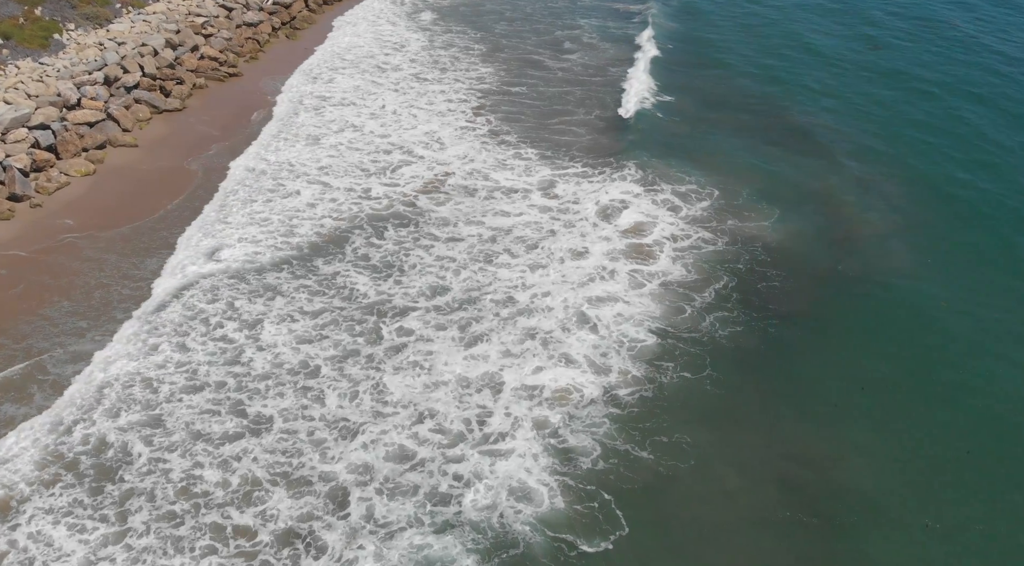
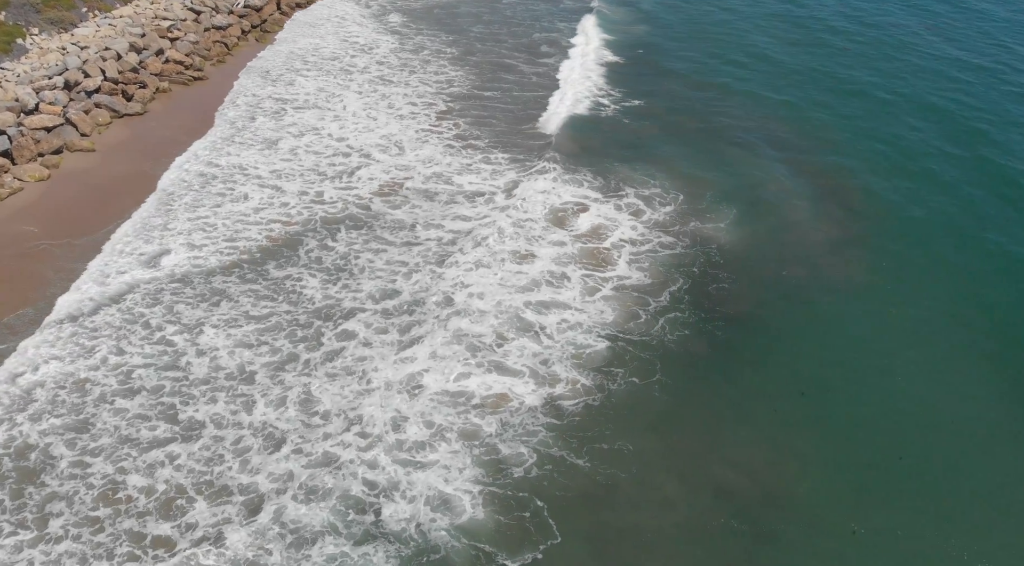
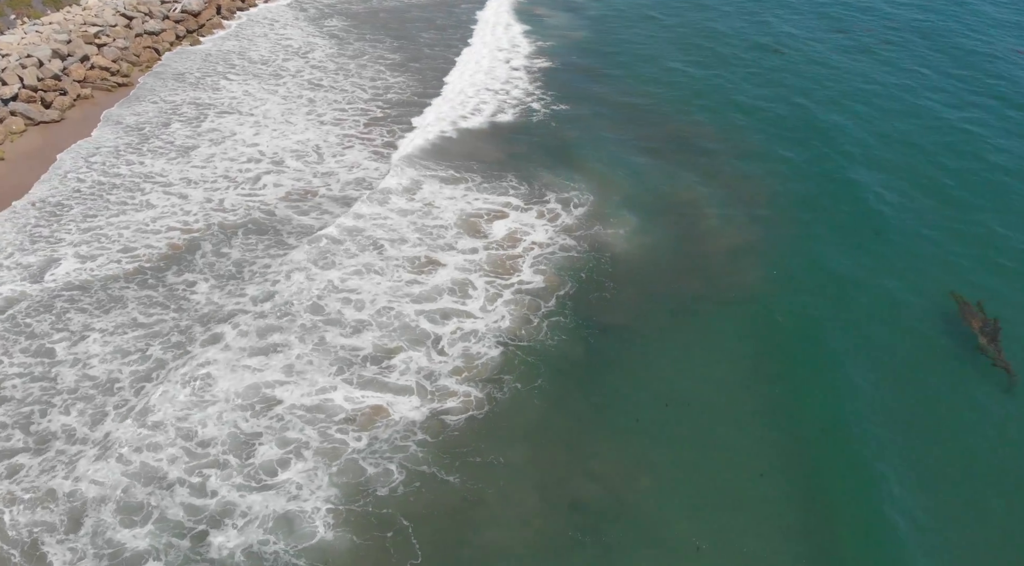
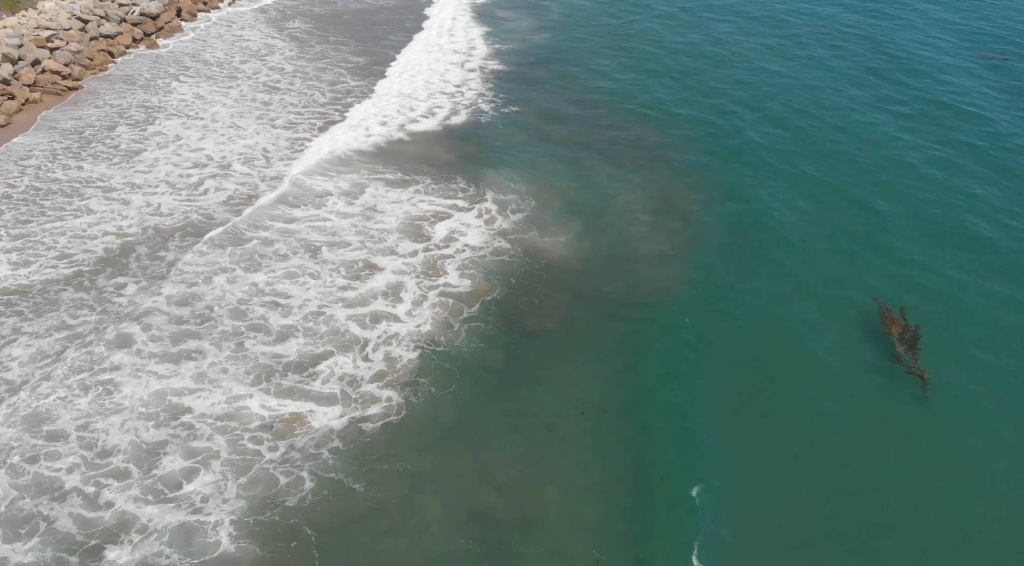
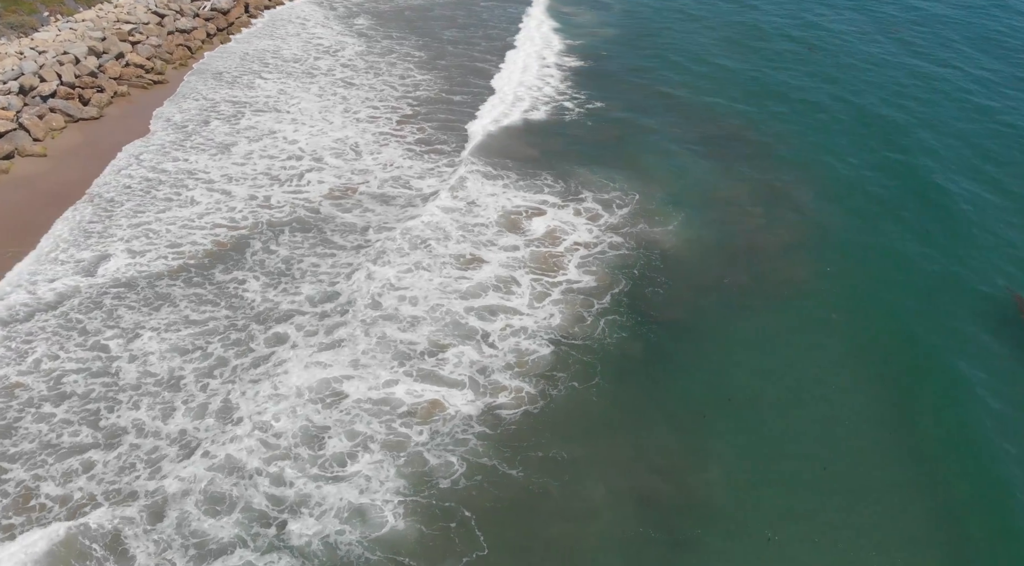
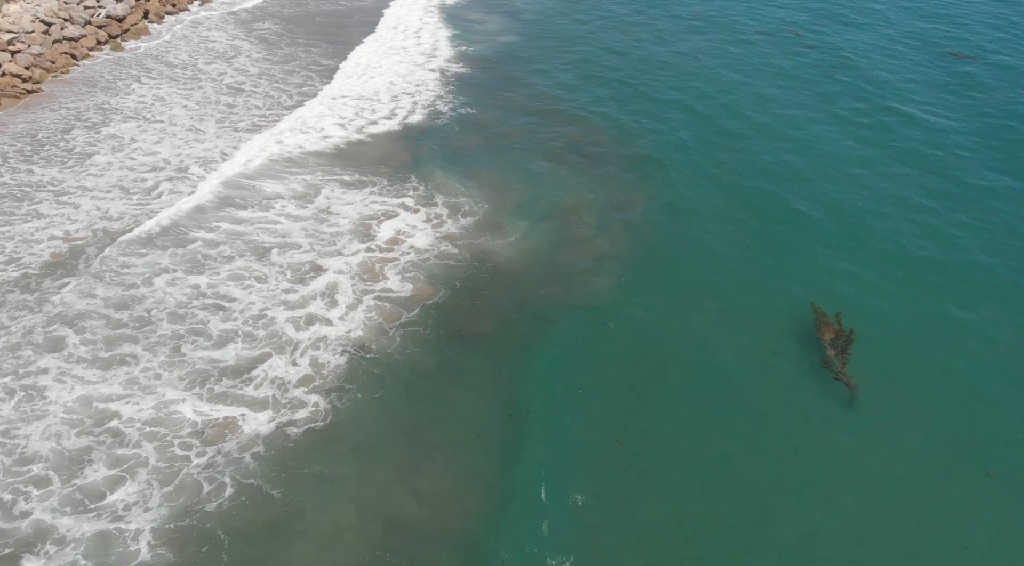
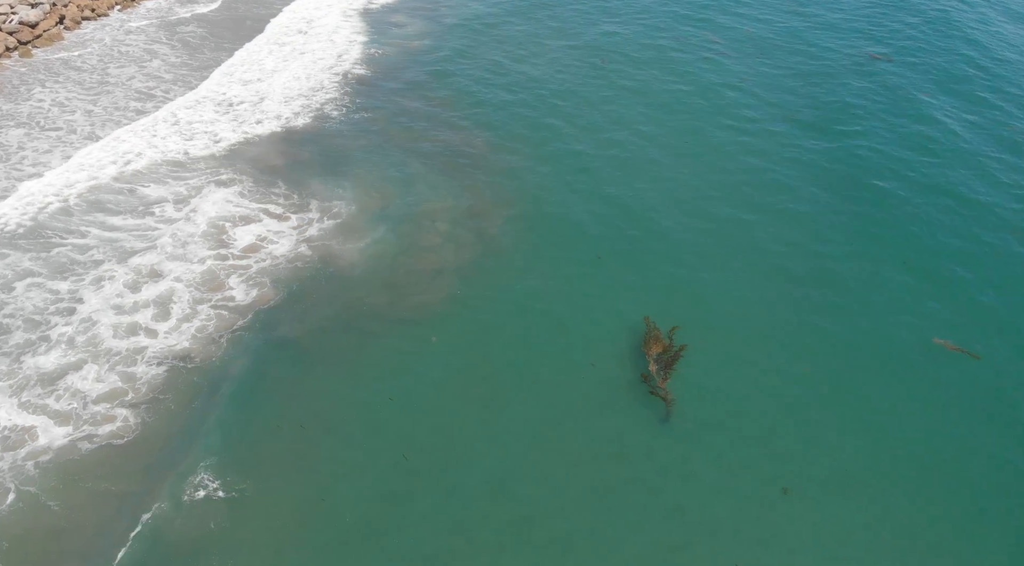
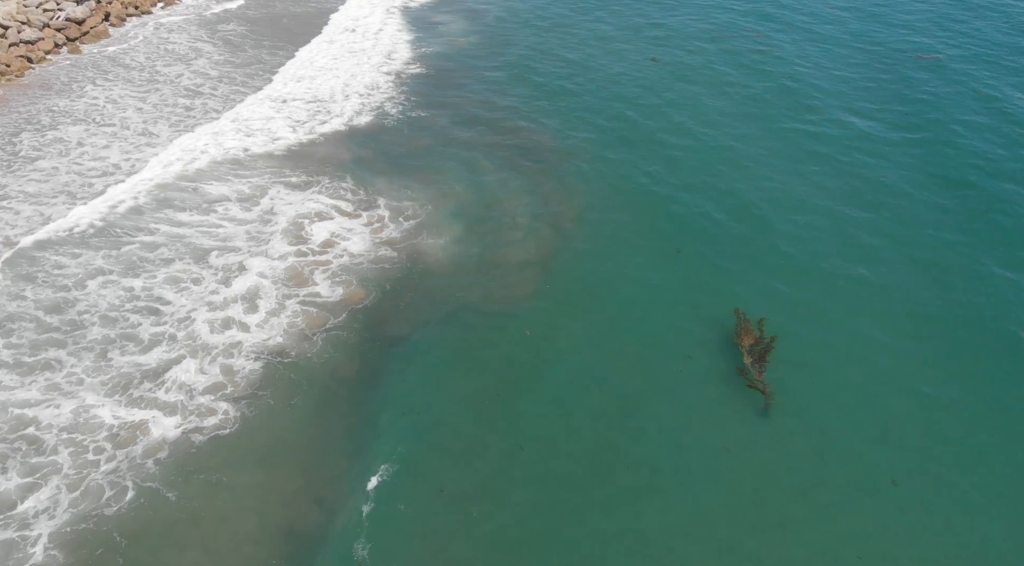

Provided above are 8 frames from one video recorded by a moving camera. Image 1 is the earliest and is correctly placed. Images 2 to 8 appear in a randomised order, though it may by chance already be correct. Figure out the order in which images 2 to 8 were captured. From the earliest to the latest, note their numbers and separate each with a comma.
2, 5, 3, 4, 6, 8, 7
